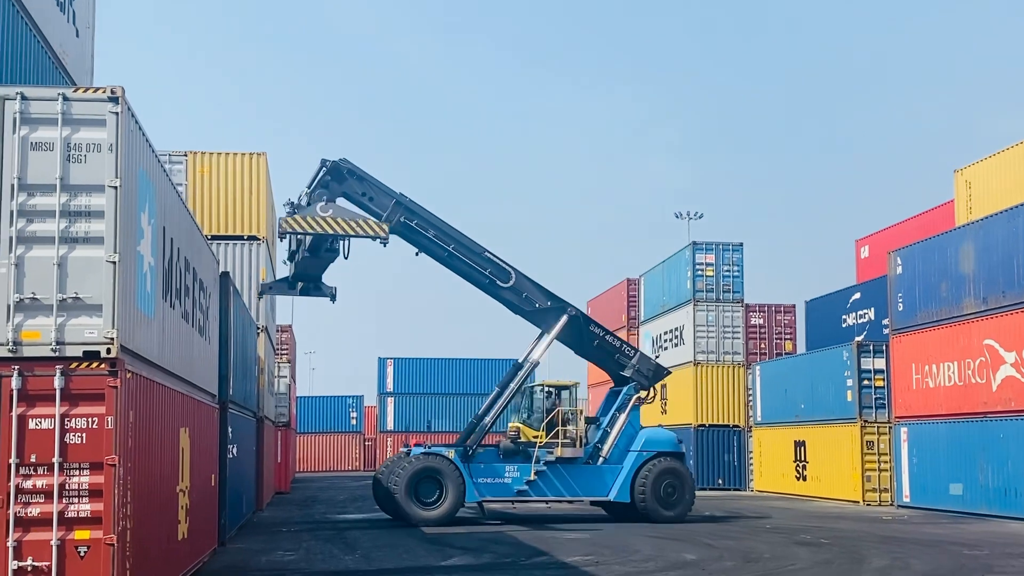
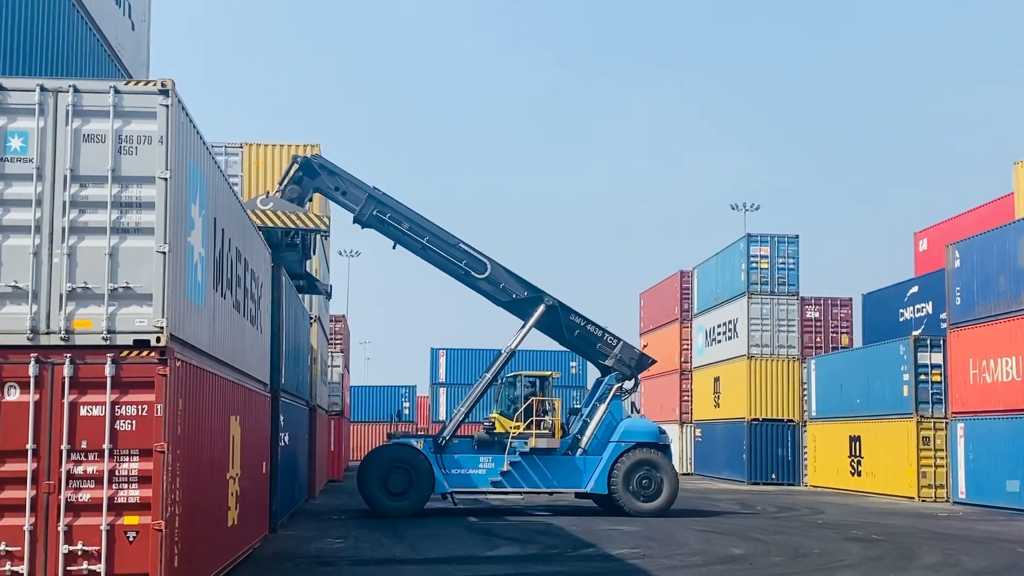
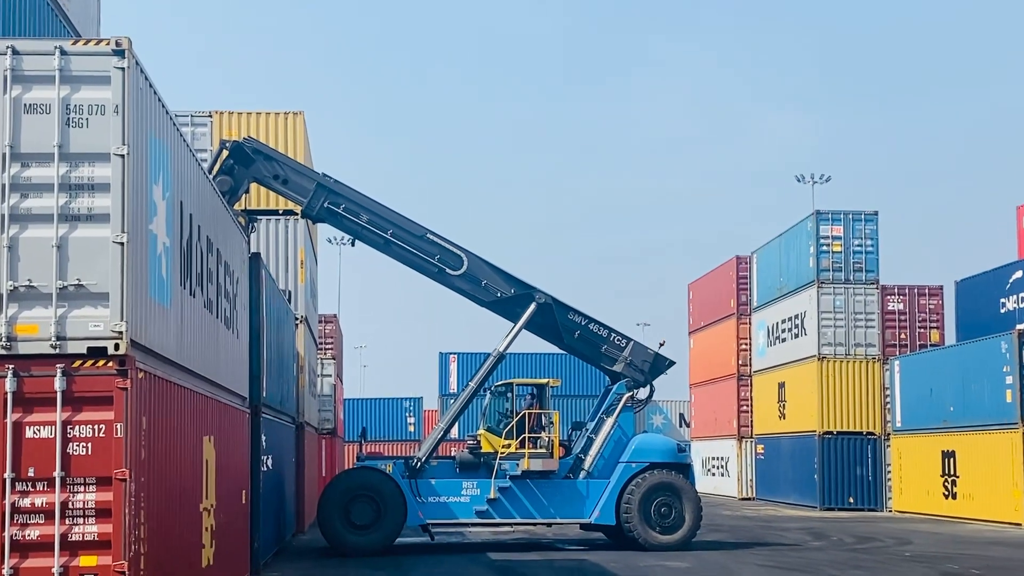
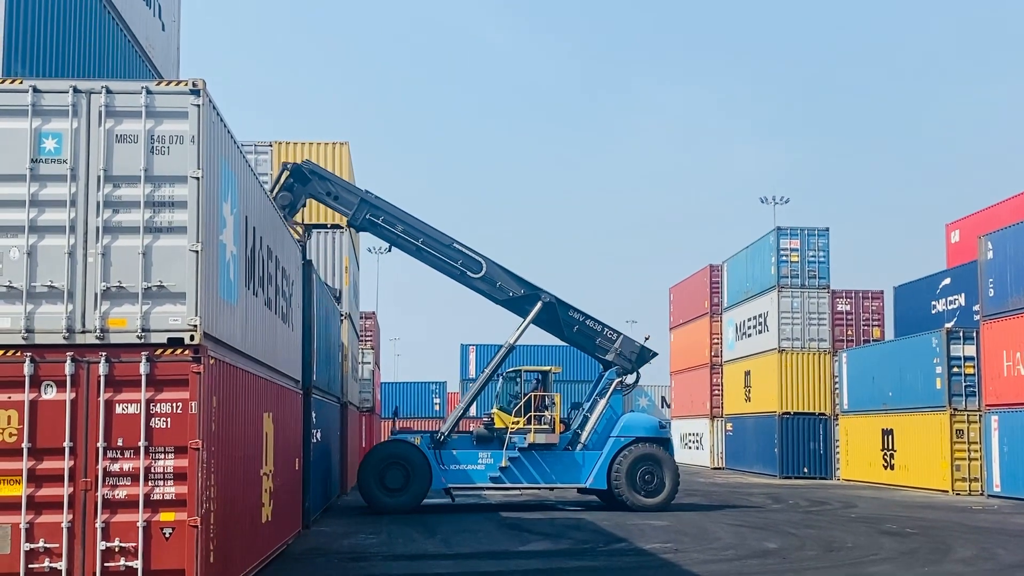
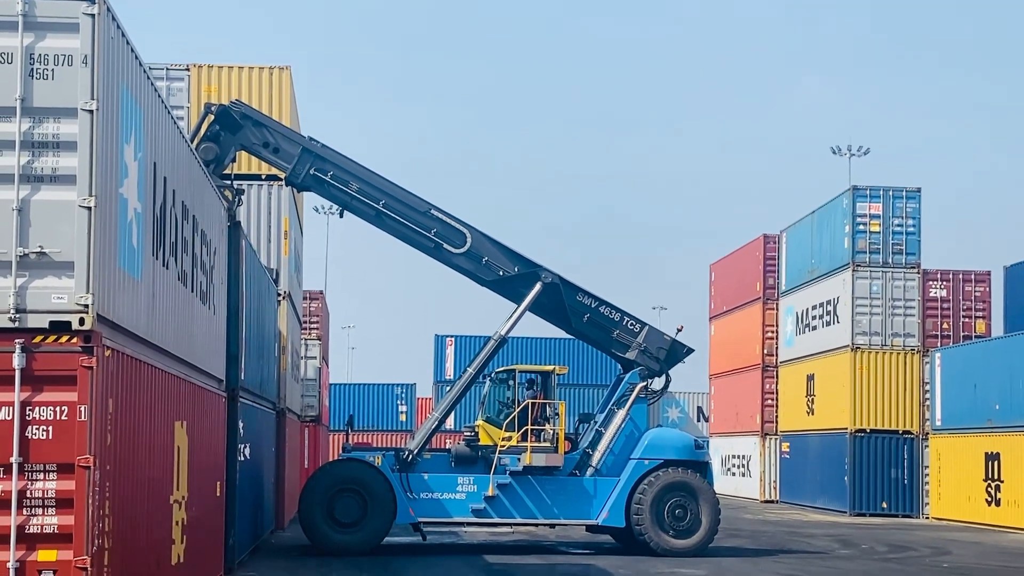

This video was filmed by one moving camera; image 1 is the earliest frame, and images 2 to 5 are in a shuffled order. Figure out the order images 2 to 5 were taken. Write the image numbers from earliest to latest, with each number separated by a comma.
2, 4, 3, 5
